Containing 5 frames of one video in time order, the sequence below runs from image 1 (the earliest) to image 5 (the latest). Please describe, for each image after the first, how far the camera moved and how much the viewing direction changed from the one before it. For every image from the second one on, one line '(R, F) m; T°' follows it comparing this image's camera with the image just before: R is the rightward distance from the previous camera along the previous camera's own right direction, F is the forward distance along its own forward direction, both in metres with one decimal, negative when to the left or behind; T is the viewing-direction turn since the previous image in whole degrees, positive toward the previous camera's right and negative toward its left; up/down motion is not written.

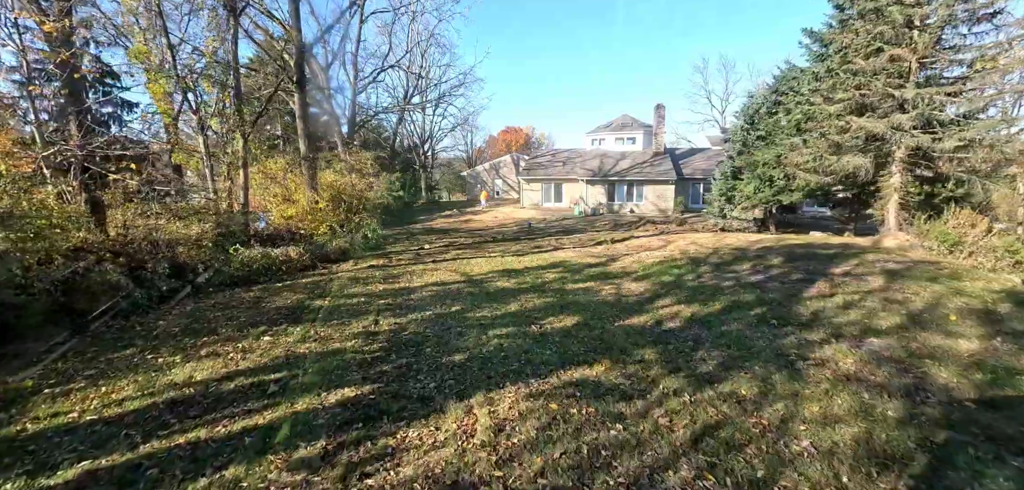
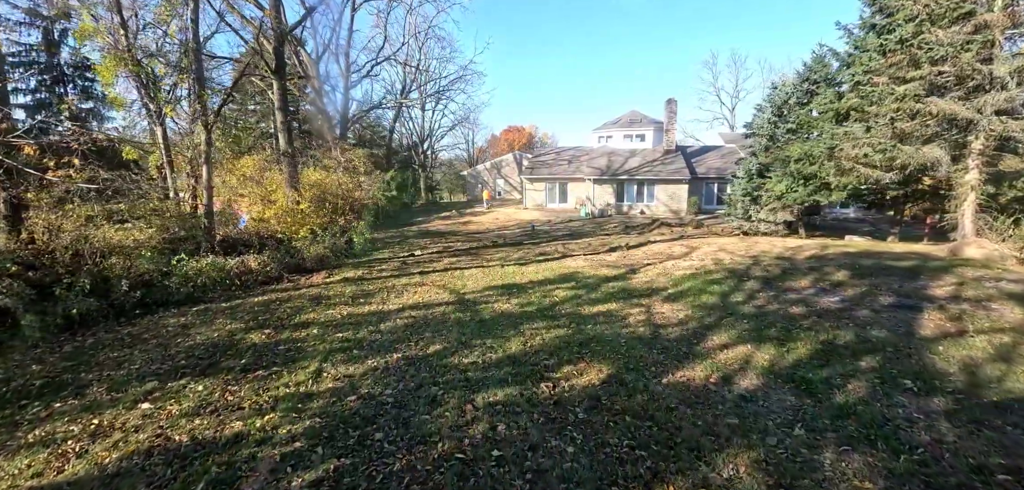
(0.0, +1.8) m; 0°
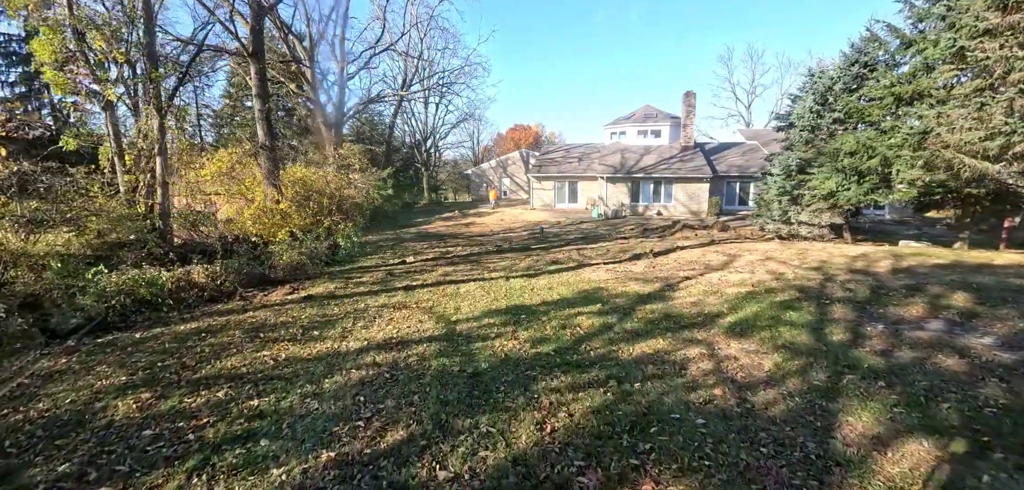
(0.0, +1.9) m; -1°
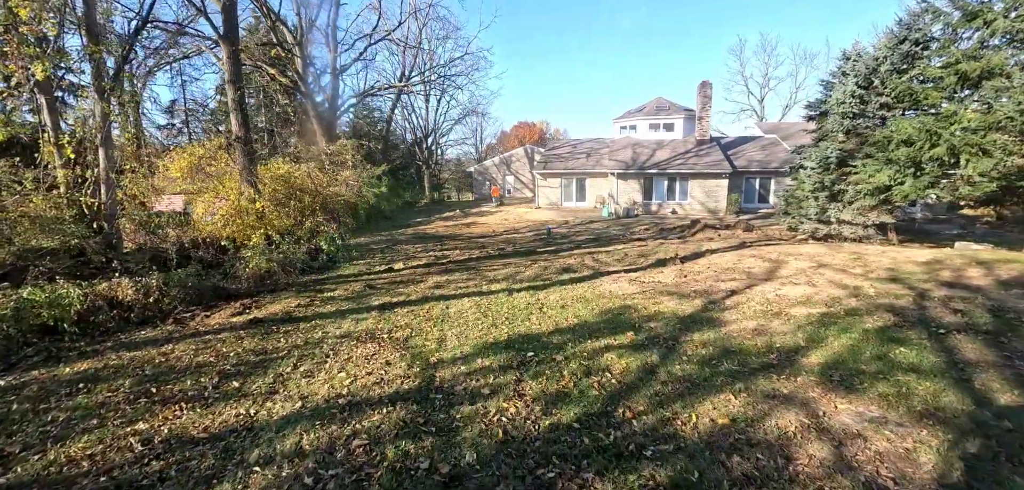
(0.0, +1.5) m; -1°
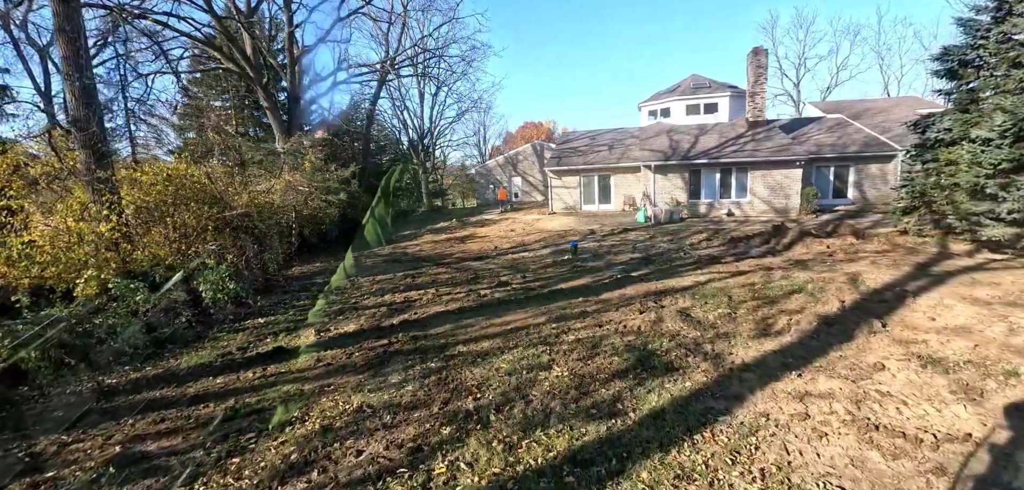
(0.0, +4.8) m; -1°
